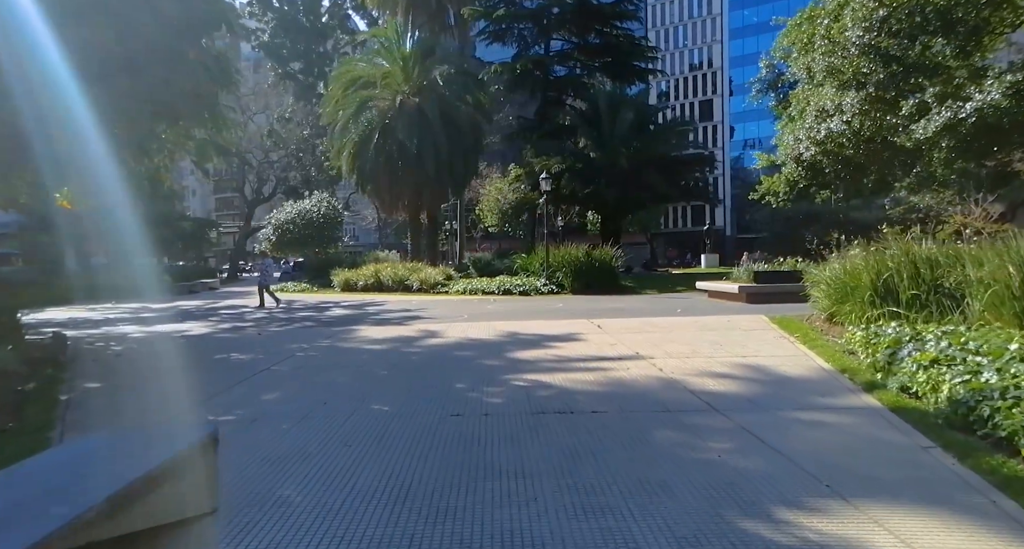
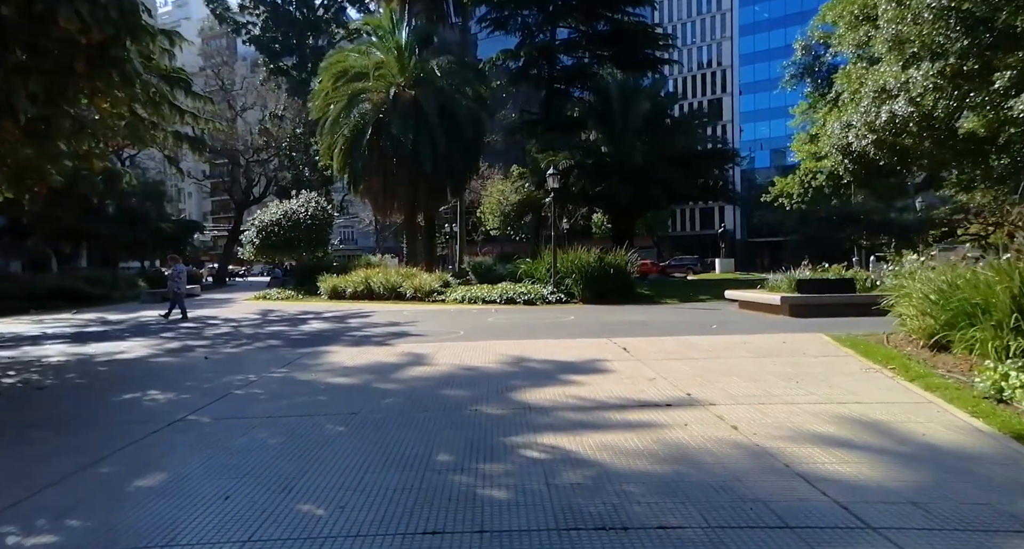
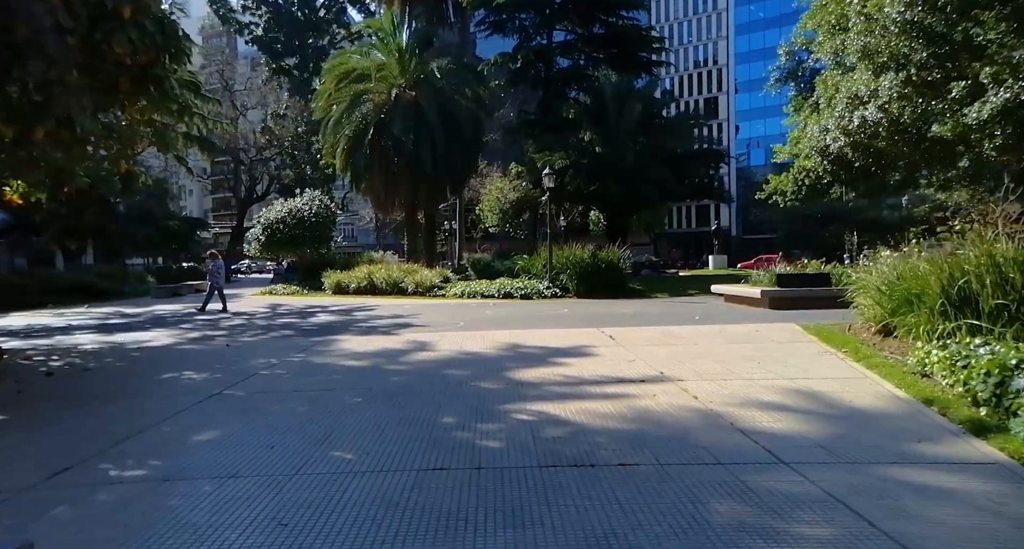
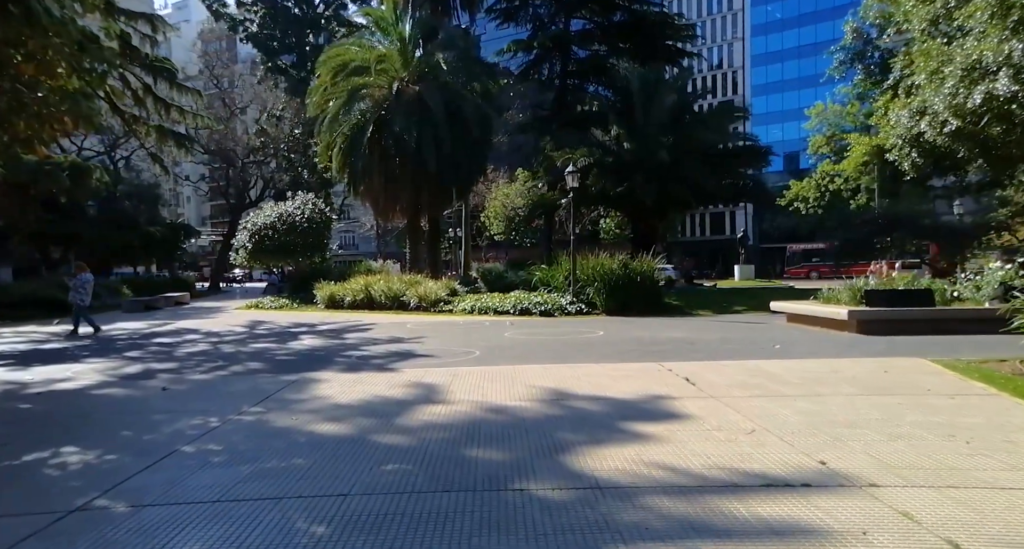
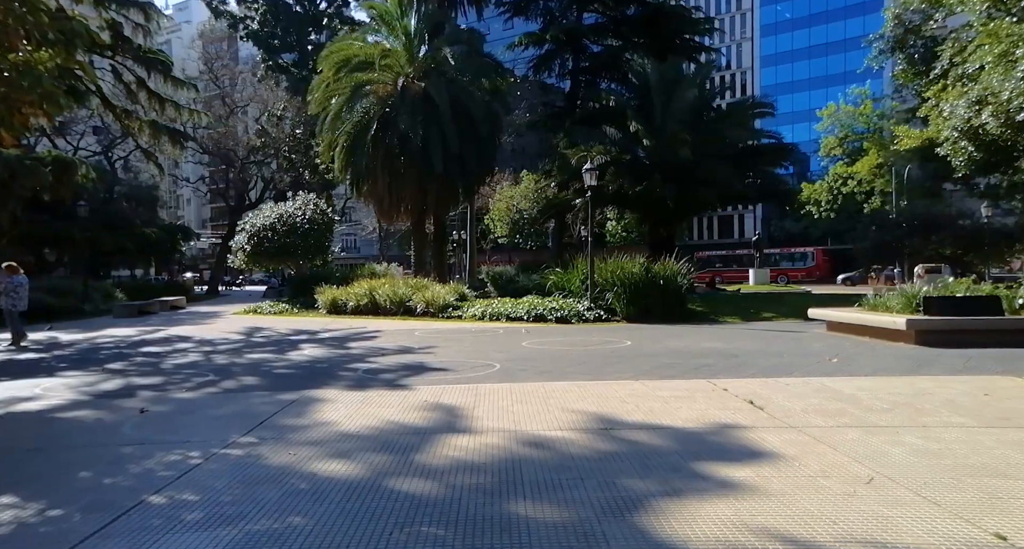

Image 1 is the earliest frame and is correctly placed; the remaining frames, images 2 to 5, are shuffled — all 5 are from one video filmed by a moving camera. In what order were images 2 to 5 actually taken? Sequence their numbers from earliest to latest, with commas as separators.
3, 2, 4, 5
